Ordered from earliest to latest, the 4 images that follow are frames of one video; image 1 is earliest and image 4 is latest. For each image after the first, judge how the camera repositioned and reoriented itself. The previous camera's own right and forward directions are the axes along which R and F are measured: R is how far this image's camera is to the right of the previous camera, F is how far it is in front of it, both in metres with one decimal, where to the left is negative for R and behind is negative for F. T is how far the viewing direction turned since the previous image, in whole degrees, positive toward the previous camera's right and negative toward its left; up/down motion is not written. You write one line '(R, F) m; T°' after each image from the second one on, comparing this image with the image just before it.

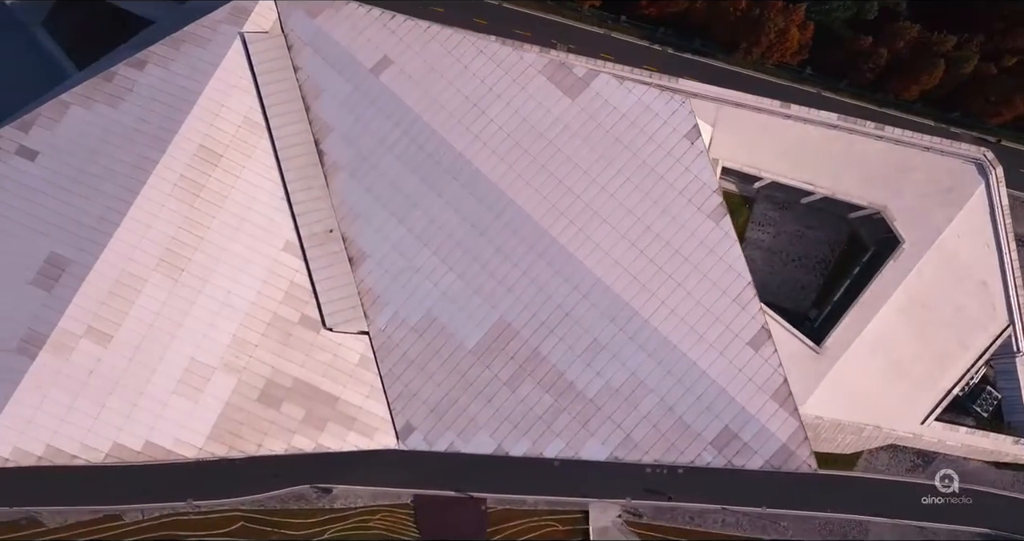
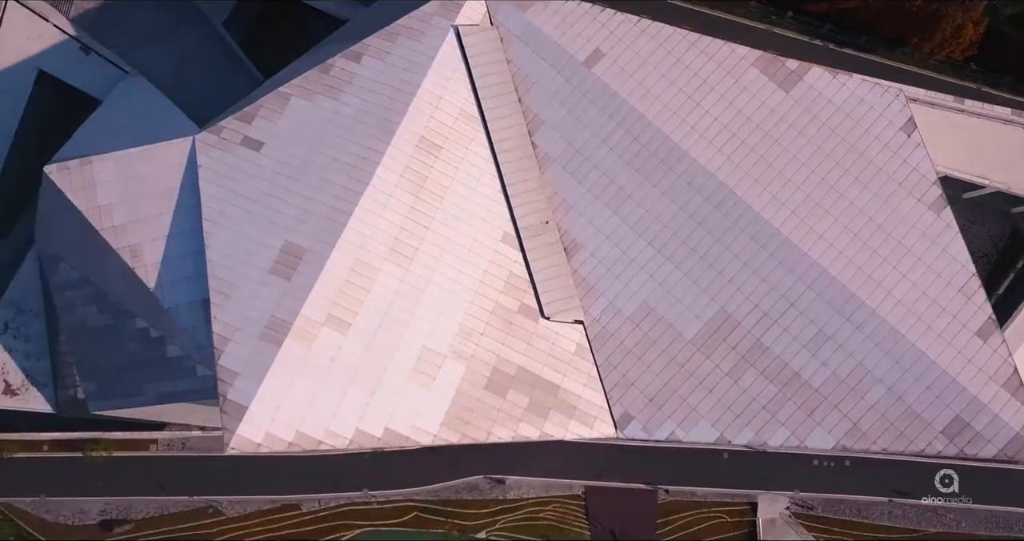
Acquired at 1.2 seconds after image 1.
(-6.7, -0.2) m; 0°
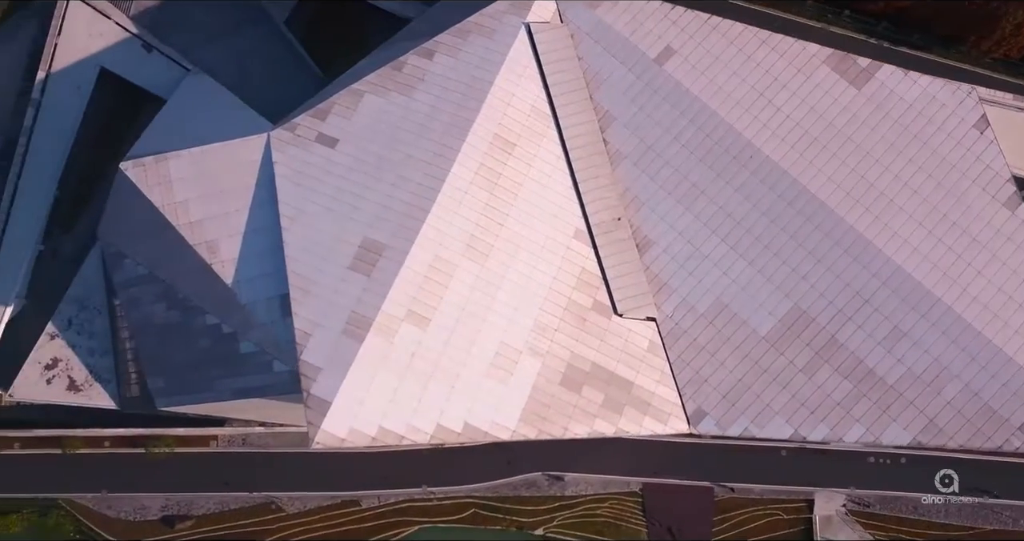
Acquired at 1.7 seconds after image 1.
(-2.3, -0.1) m; 0°
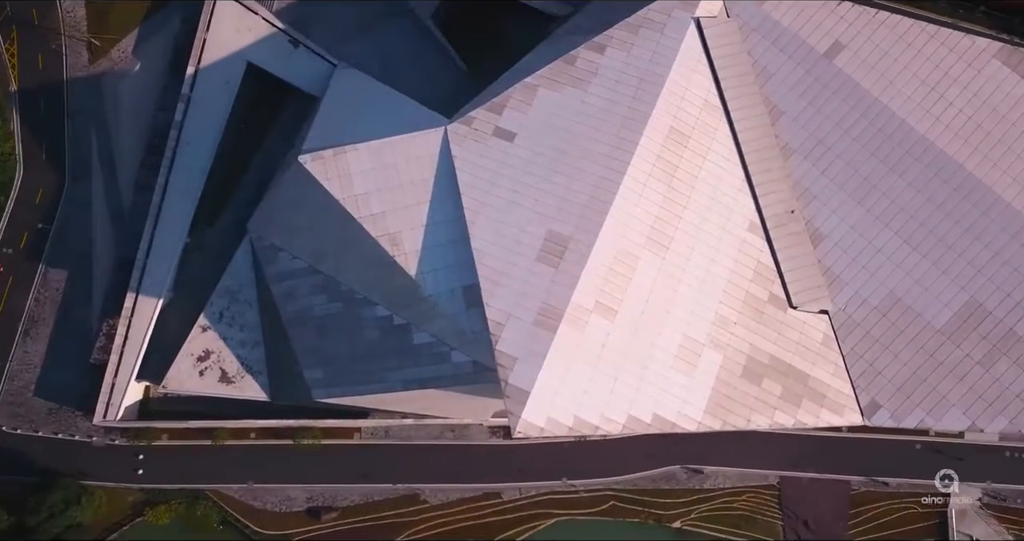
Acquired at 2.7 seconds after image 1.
(-5.4, -0.2) m; 0°
